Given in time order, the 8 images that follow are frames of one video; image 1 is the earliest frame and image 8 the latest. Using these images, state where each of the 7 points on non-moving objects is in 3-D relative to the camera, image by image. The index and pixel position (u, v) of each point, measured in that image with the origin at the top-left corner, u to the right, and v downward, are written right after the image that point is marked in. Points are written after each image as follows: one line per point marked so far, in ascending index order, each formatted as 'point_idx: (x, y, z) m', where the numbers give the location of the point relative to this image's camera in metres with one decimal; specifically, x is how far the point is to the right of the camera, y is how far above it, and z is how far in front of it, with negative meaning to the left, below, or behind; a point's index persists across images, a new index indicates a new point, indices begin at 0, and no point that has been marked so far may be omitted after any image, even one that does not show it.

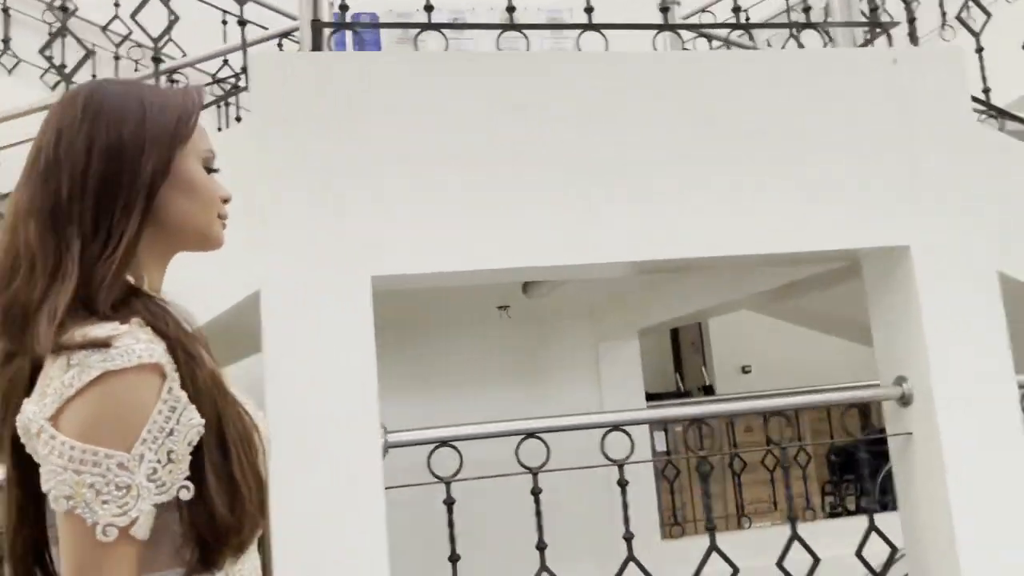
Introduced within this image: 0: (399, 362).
0: (-0.8, -0.5, +4.9) m
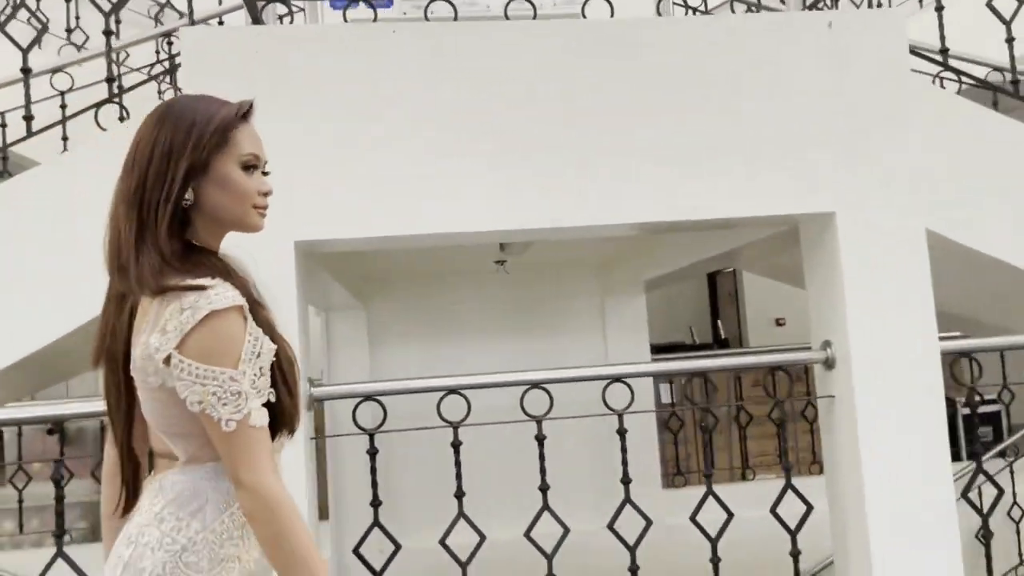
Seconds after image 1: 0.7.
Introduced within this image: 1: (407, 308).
0: (-0.7, -0.2, +5.1) m
1: (-0.7, -0.1, +5.1) m
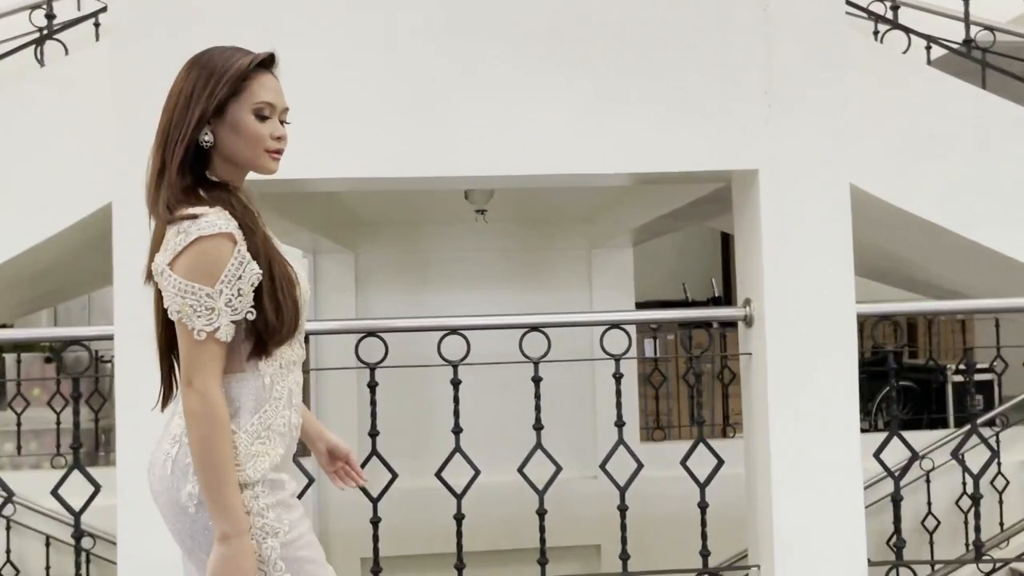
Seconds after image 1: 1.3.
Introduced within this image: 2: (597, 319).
0: (-0.8, +0.2, +5.1) m
1: (-0.8, +0.2, +5.2) m
2: (+0.3, -0.1, +2.4) m
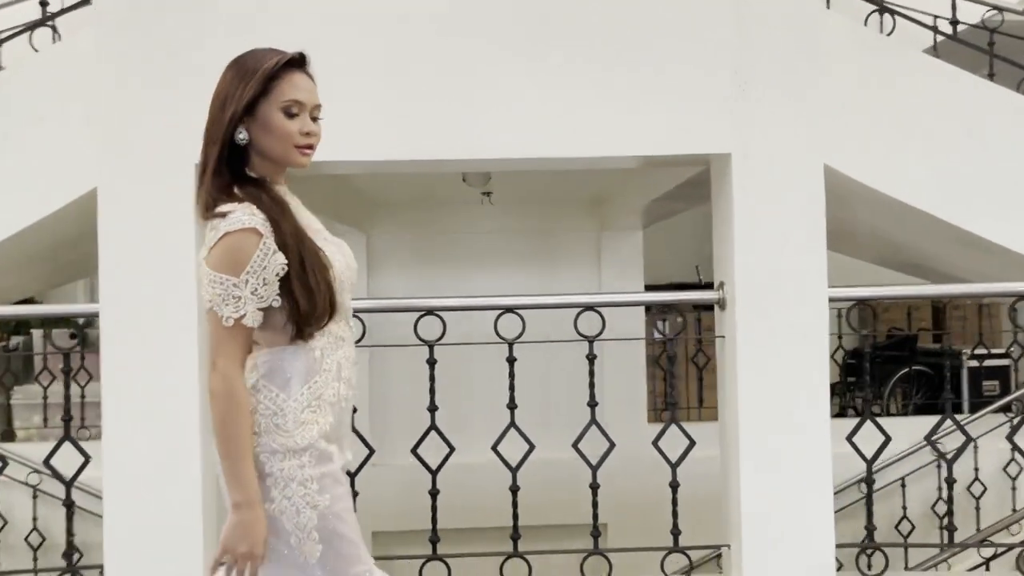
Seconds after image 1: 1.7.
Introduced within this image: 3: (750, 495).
0: (-0.7, +0.3, +5.2) m
1: (-0.7, +0.4, +5.3) m
2: (+0.2, 0.0, +2.4) m
3: (+0.7, -0.6, +2.2) m
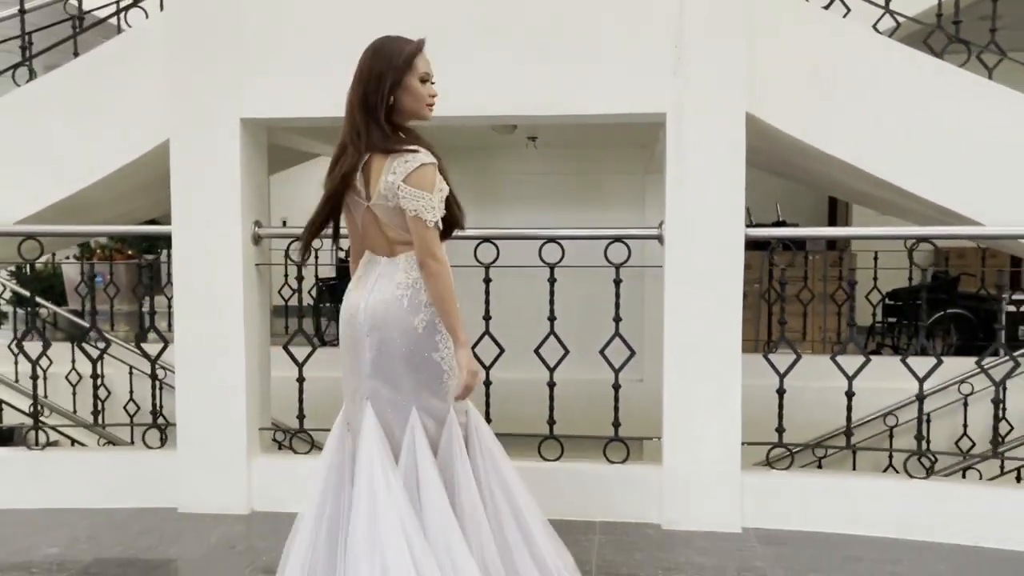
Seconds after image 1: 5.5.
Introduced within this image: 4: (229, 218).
0: (-0.4, +0.8, +5.8) m
1: (-0.4, +0.9, +5.8) m
2: (+0.1, +0.2, +2.9) m
3: (+0.6, -0.4, +2.7) m
4: (-1.1, +0.3, +2.8) m
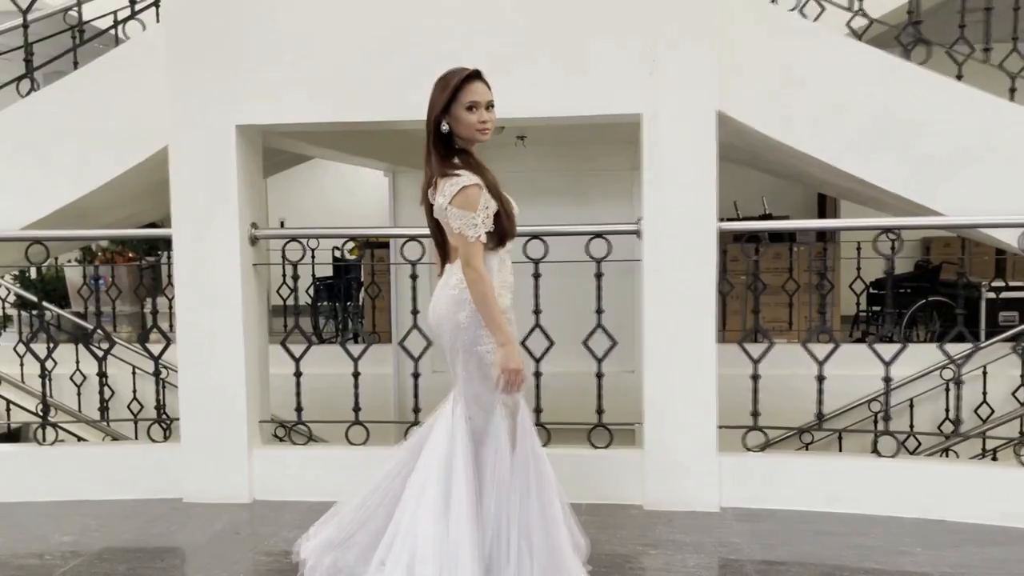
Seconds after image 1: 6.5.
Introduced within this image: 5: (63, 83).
0: (-0.4, +0.9, +5.9) m
1: (-0.4, +0.9, +5.9) m
2: (+0.1, +0.2, +3.1) m
3: (+0.5, -0.4, +2.8) m
4: (-1.2, +0.3, +3.0) m
5: (-1.9, +0.9, +3.1) m
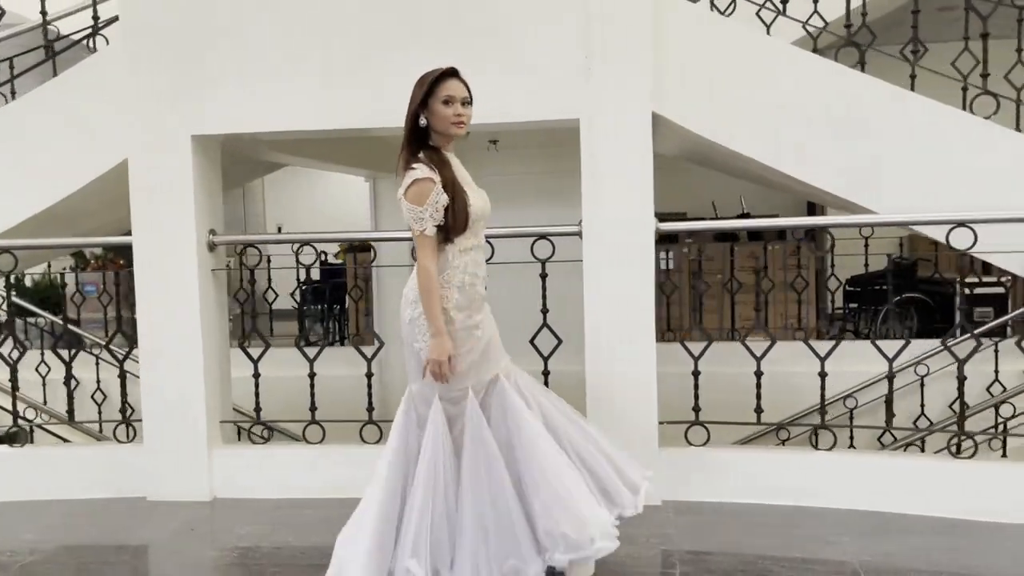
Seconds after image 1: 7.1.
0: (-0.6, +0.8, +6.0) m
1: (-0.6, +0.9, +6.0) m
2: (-0.2, +0.2, +3.1) m
3: (+0.3, -0.4, +2.9) m
4: (-1.4, +0.3, +3.1) m
5: (-2.1, +0.8, +3.2) m
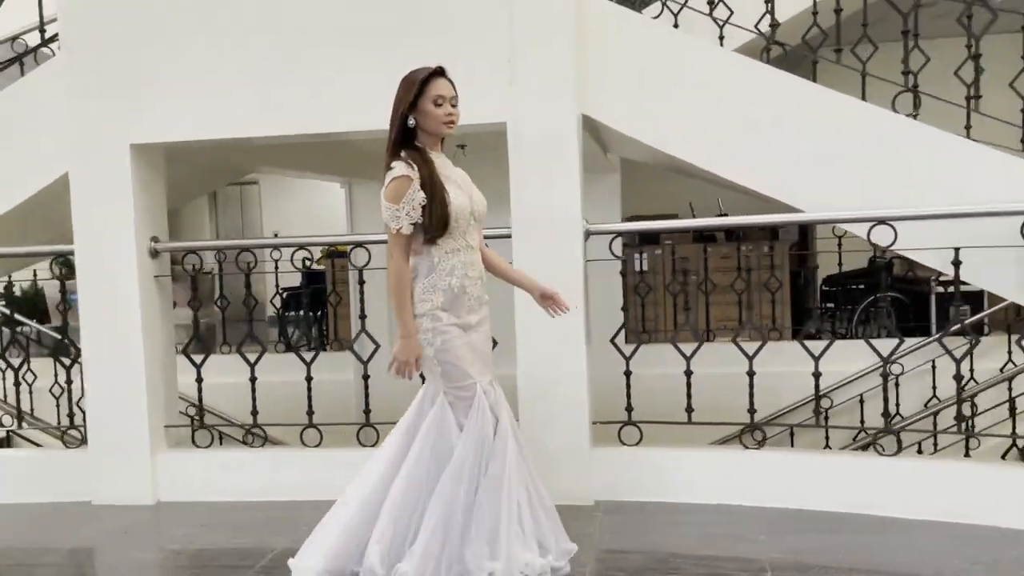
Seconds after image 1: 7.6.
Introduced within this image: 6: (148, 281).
0: (-0.8, +0.8, +6.0) m
1: (-0.8, +0.9, +6.1) m
2: (-0.4, +0.2, +3.2) m
3: (+0.1, -0.4, +2.9) m
4: (-1.7, +0.2, +3.1) m
5: (-2.4, +0.8, +3.3) m
6: (-1.6, 0.0, +3.2) m
